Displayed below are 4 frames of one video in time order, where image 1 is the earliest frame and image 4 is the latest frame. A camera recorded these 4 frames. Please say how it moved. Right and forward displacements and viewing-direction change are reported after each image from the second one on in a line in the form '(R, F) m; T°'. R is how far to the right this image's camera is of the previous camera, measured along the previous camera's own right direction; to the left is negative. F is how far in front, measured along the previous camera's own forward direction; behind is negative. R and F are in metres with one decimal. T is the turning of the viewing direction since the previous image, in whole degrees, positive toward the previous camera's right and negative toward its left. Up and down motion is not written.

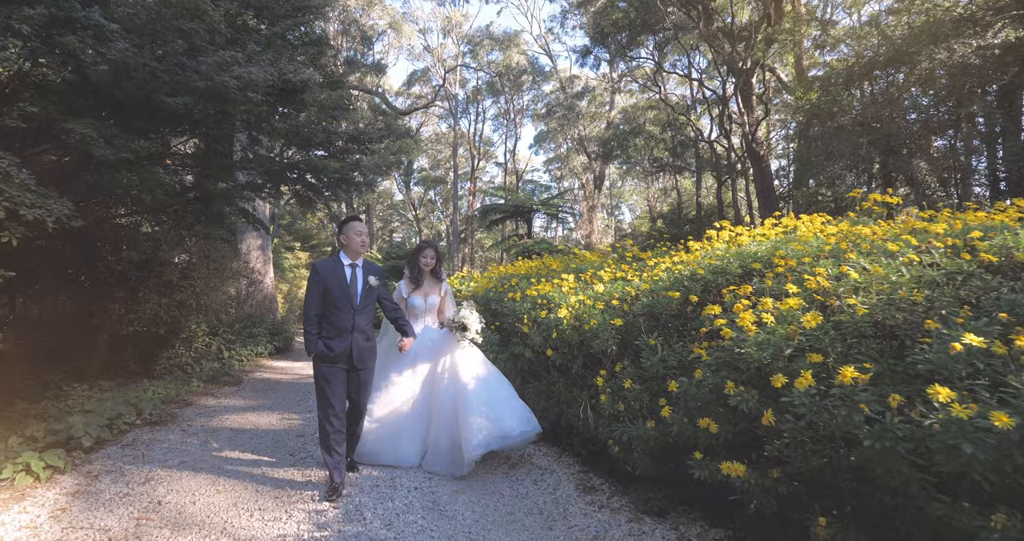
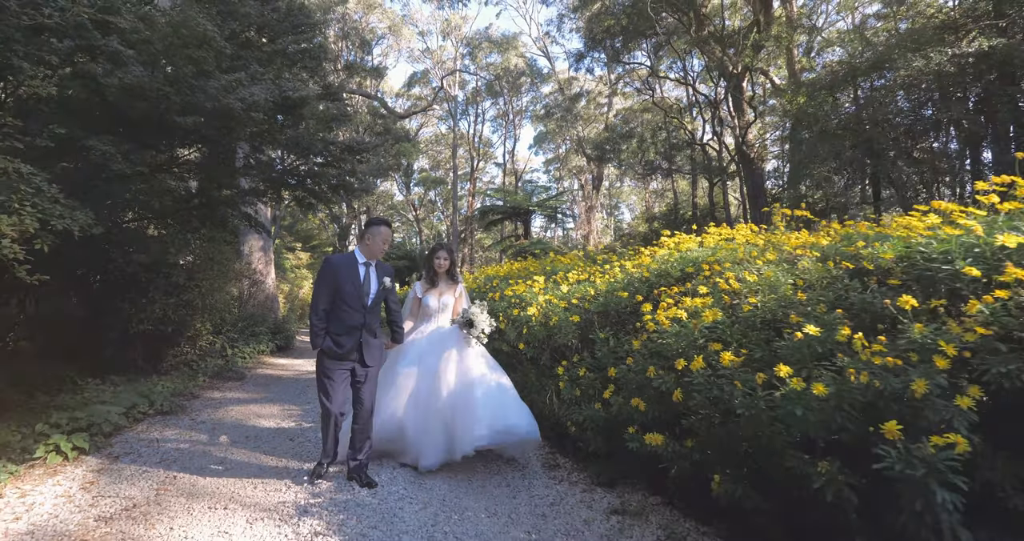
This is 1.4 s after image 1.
(+0.2, -0.5) m; 0°
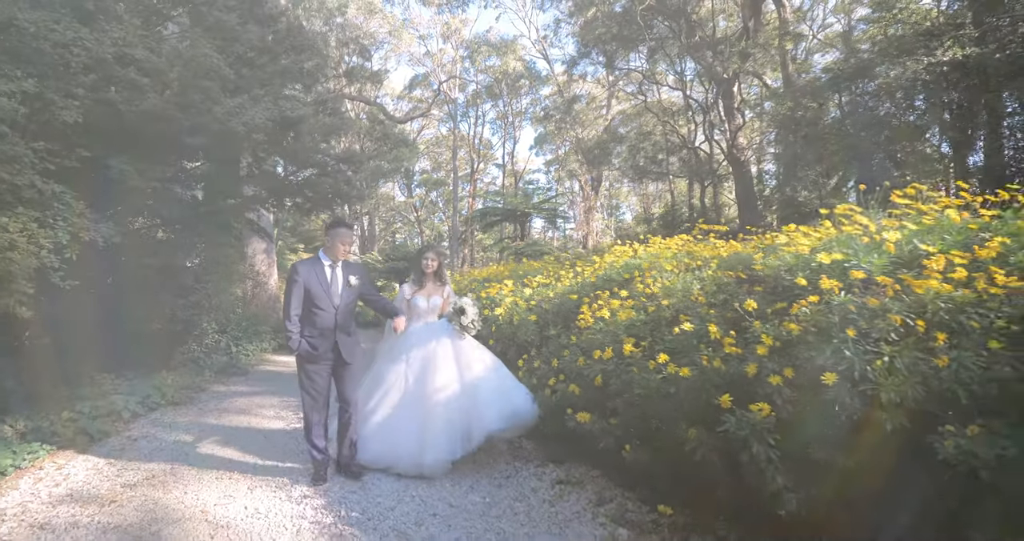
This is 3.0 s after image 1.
(+0.3, -0.6) m; 0°
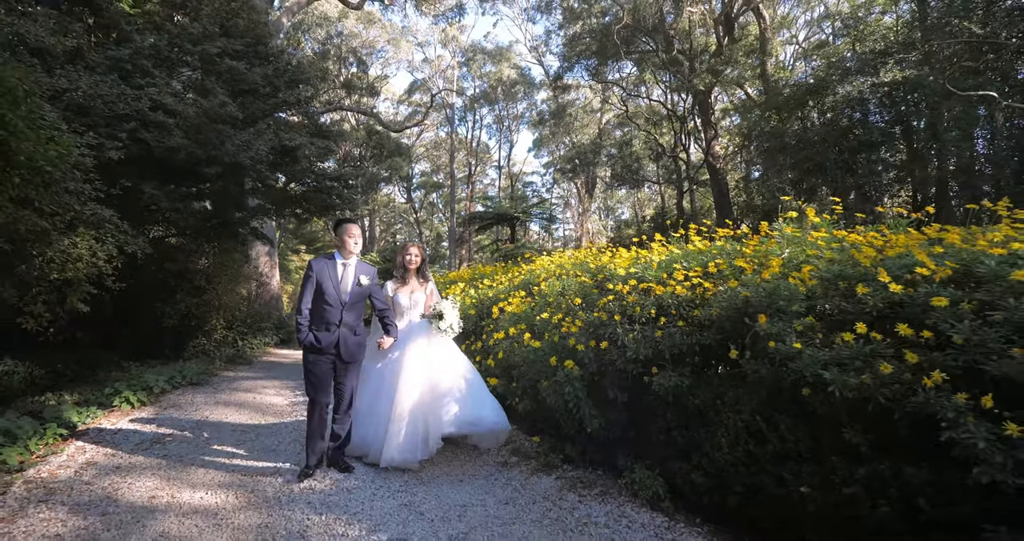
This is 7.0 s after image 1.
(+0.6, -1.4) m; 0°
